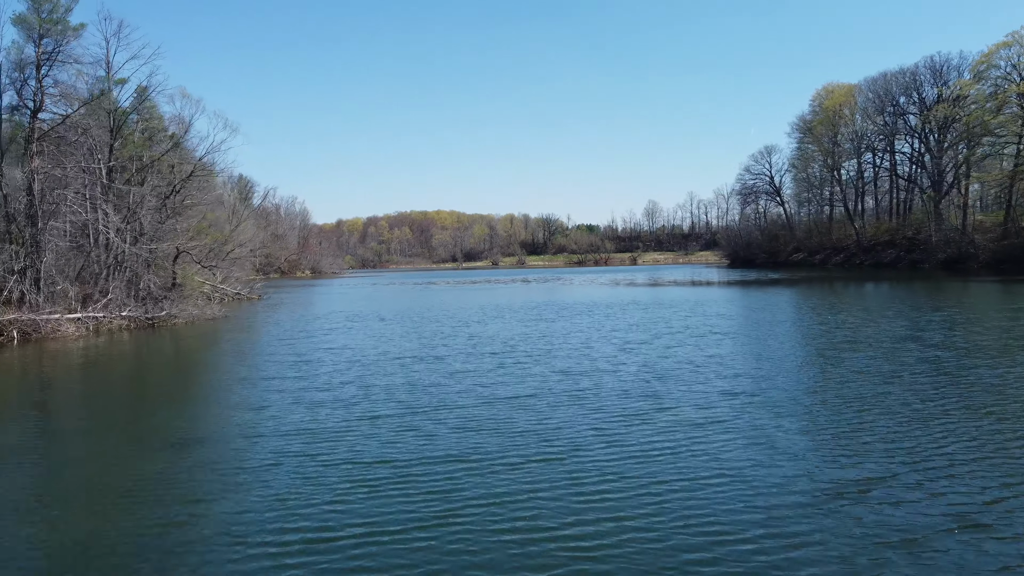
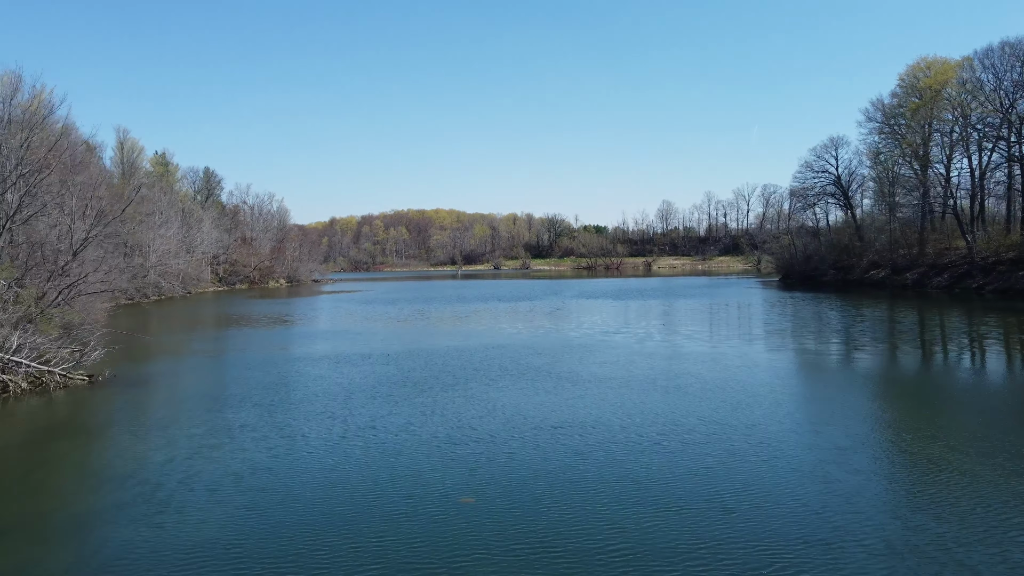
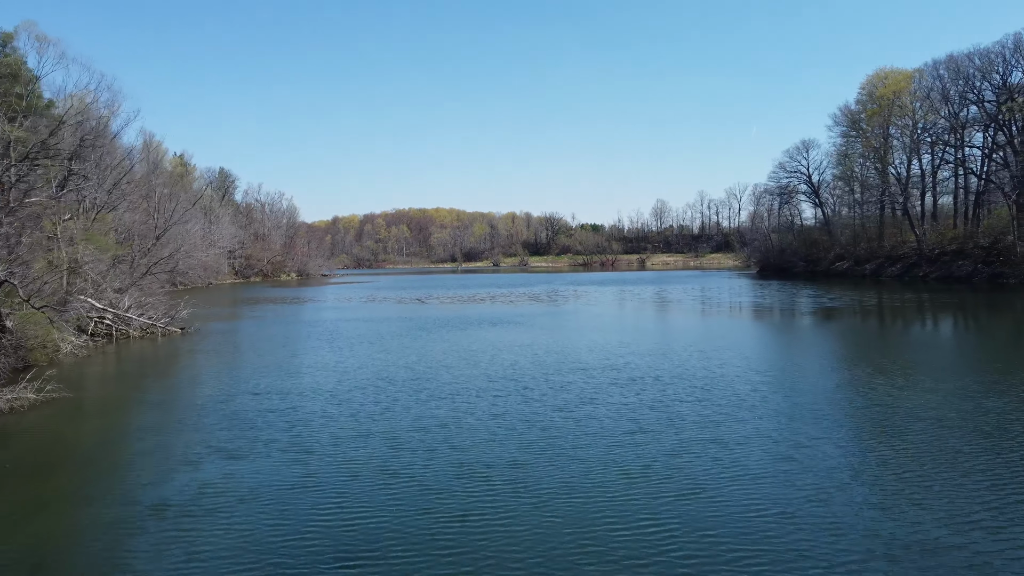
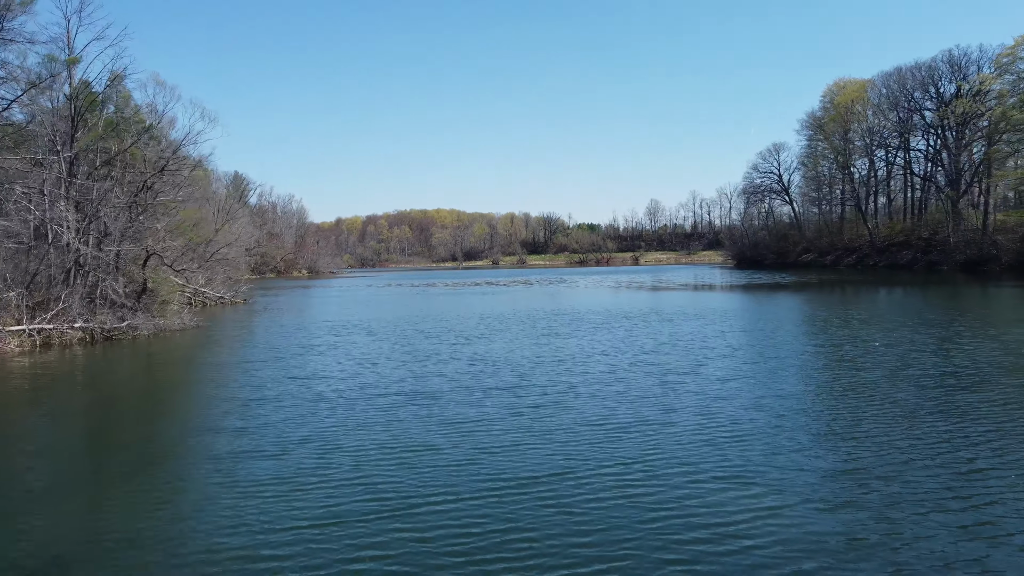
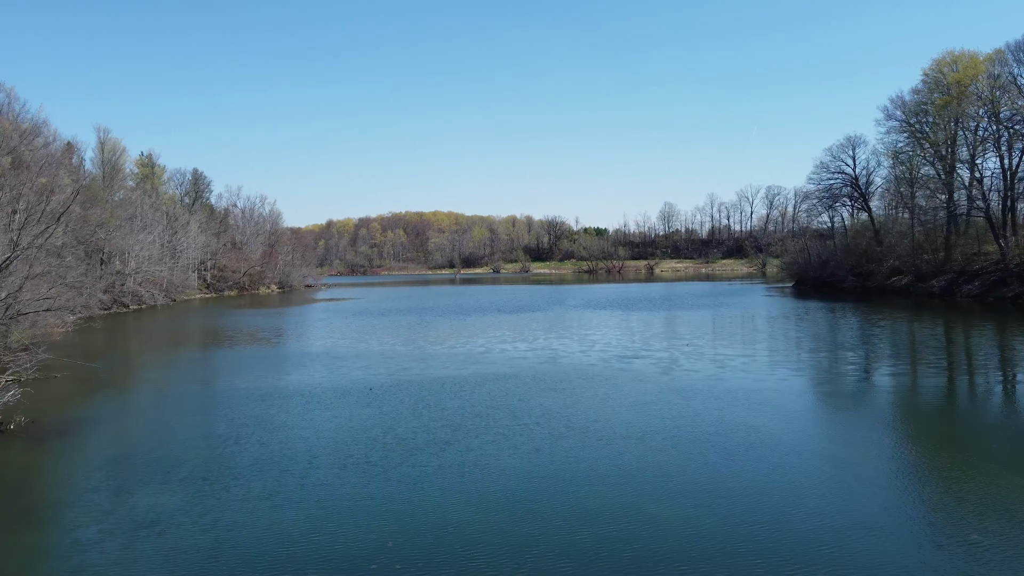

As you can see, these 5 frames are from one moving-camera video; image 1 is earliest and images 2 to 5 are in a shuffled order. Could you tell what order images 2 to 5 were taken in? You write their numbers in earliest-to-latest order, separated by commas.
4, 3, 2, 5
